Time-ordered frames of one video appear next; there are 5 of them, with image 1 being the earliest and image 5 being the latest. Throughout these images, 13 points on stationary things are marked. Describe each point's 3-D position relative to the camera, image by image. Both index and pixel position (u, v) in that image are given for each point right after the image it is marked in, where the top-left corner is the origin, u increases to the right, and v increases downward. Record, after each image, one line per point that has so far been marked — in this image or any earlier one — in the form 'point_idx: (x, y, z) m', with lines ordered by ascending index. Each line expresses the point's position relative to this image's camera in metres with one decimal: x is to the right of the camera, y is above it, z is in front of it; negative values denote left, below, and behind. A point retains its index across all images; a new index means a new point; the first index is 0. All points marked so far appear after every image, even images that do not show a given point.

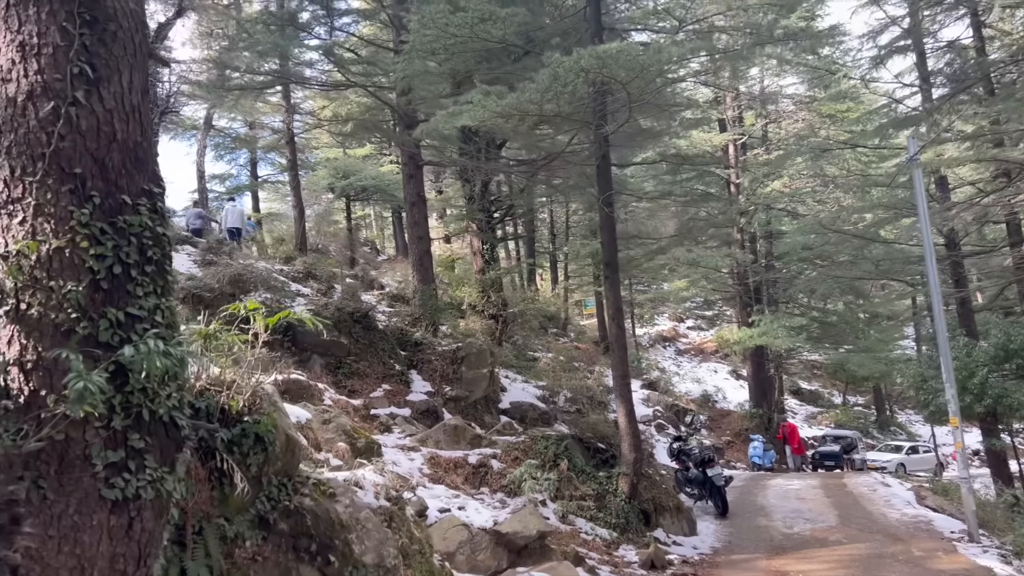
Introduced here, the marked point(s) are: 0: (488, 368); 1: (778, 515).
0: (-0.3, -1.2, +11.6) m
1: (+3.4, -2.9, +10.5) m
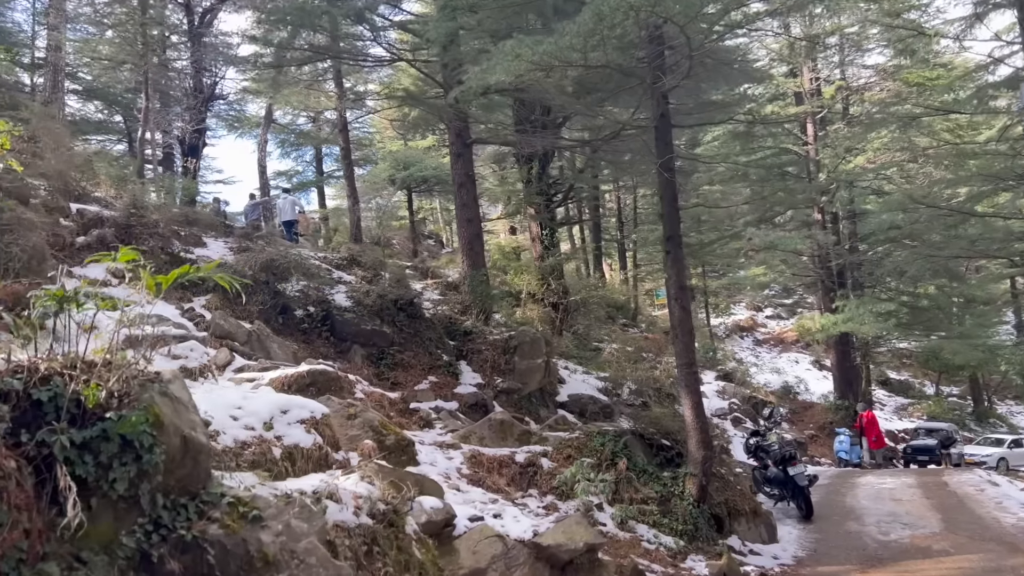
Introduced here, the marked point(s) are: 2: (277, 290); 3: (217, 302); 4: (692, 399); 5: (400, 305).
0: (+0.4, -0.9, +10.8) m
1: (+4.1, -2.6, +9.3) m
2: (-2.7, 0.0, +9.5) m
3: (-3.1, -0.1, +8.7) m
4: (+1.8, -1.1, +8.0) m
5: (-1.5, -0.2, +10.6) m
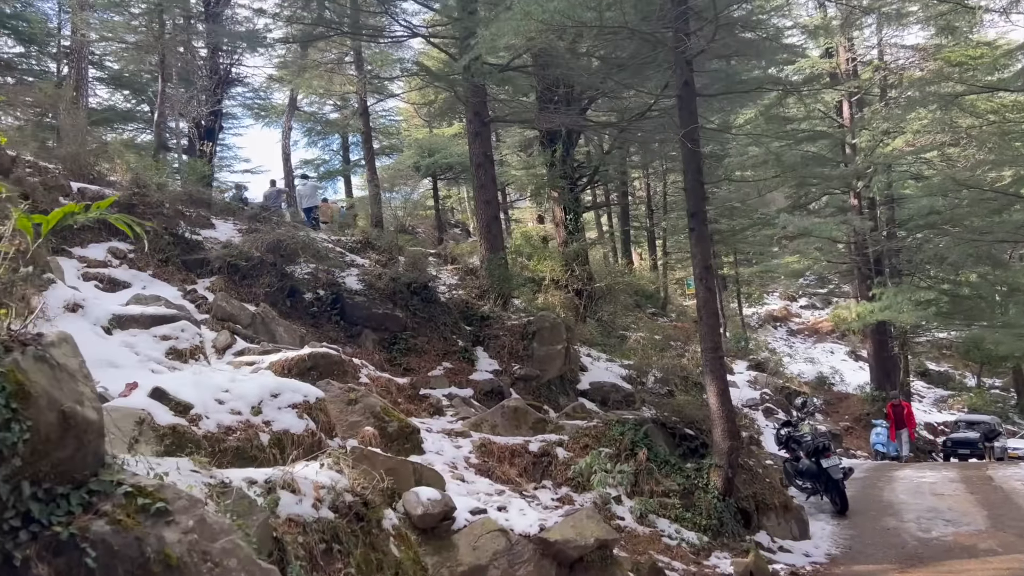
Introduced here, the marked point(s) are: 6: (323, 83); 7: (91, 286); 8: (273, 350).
0: (+0.6, -0.7, +10.3) m
1: (+4.3, -2.4, +8.7) m
2: (-2.6, +0.2, +9.1) m
3: (-3.0, 0.0, +8.4) m
4: (+1.9, -0.9, +7.5) m
5: (-1.2, 0.0, +10.2) m
6: (-4.3, +4.7, +18.5) m
7: (-3.8, 0.0, +7.4) m
8: (-2.1, -0.5, +7.2) m
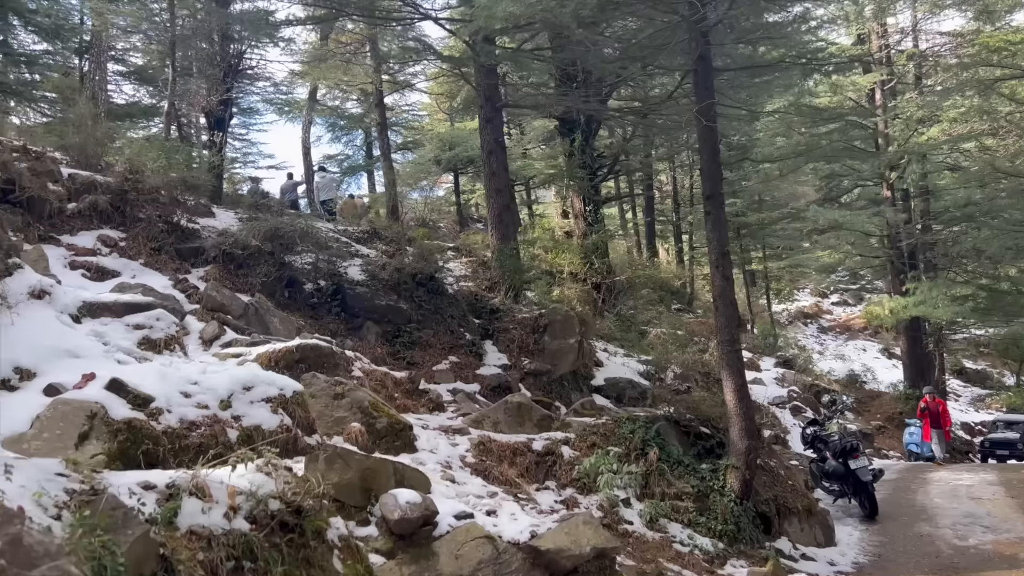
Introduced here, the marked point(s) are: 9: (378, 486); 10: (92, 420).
0: (+0.8, -0.6, +9.9) m
1: (+4.4, -2.3, +8.2) m
2: (-2.5, +0.3, +8.8) m
3: (-2.9, +0.1, +8.0) m
4: (+1.9, -0.8, +7.0) m
5: (-1.1, +0.1, +9.8) m
6: (-3.9, +4.8, +18.2) m
7: (-3.8, +0.1, +7.1) m
8: (-2.1, -0.5, +6.8) m
9: (-0.7, -1.1, +4.5) m
10: (-2.1, -0.7, +4.1) m
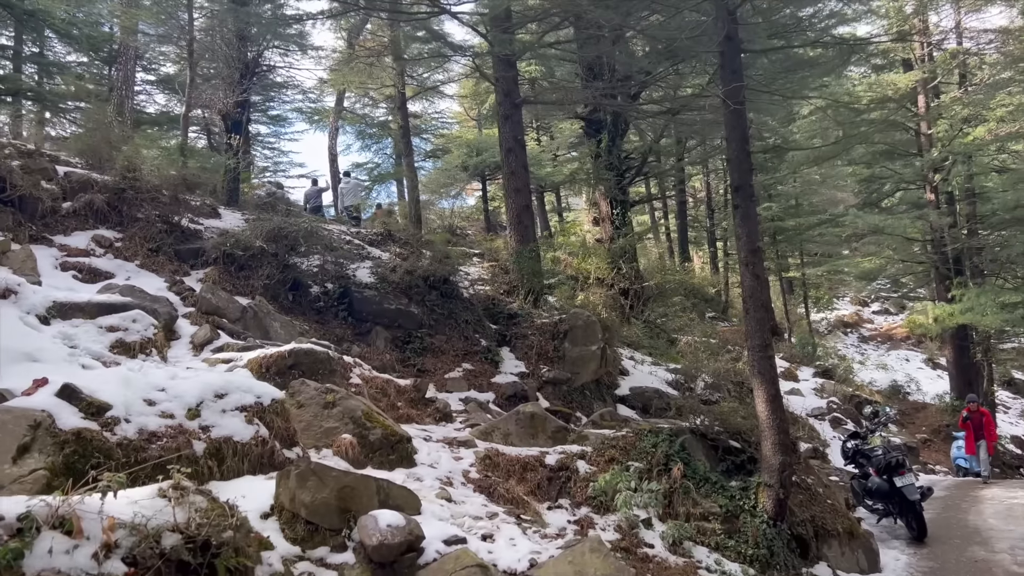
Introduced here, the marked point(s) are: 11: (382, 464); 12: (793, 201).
0: (+1.0, -0.7, +9.3) m
1: (+4.5, -2.4, +7.4) m
2: (-2.3, +0.2, +8.4) m
3: (-2.8, +0.1, +7.6) m
4: (+2.0, -0.8, +6.4) m
5: (-0.9, +0.1, +9.3) m
6: (-3.3, +4.7, +17.9) m
7: (-3.7, +0.1, +6.7) m
8: (-2.0, -0.5, +6.4) m
9: (-0.8, -1.1, +4.0) m
10: (-2.1, -0.6, +3.6) m
11: (-0.8, -1.1, +5.2) m
12: (+6.8, +2.1, +19.6) m
